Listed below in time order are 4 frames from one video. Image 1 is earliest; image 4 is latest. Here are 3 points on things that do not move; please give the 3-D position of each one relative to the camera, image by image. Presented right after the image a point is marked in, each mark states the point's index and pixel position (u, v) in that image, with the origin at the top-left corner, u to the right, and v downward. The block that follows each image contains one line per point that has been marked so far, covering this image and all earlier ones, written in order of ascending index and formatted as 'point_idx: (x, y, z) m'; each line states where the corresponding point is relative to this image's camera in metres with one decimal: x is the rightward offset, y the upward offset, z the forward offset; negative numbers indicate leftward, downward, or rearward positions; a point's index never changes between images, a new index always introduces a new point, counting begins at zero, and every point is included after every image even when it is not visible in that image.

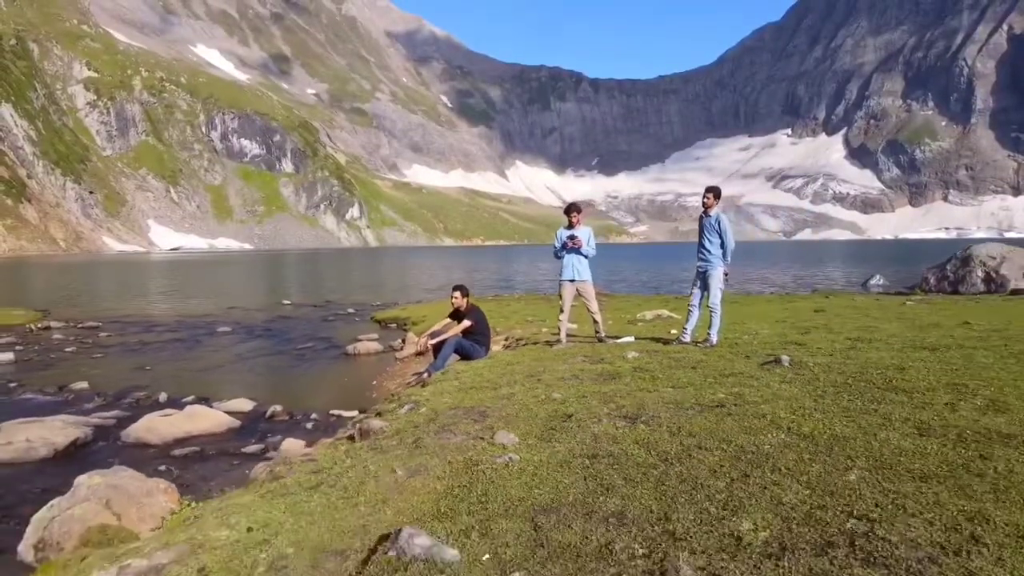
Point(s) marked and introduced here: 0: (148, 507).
0: (-7.5, -4.4, +13.7) m
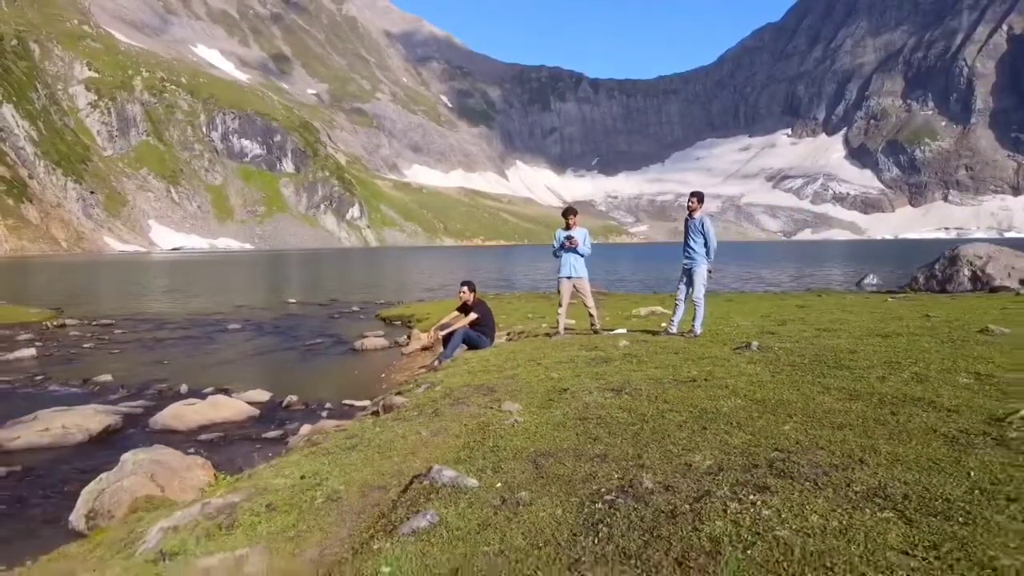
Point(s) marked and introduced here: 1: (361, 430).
0: (-7.4, -4.3, +15.3) m
1: (-2.8, -2.5, +12.0) m
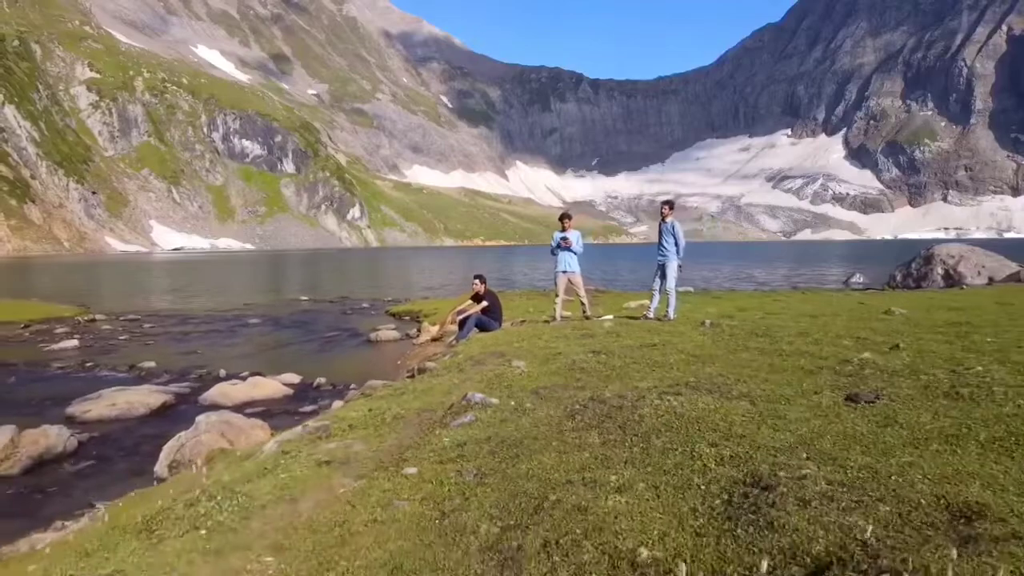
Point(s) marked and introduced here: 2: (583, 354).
0: (-7.3, -4.1, +18.7) m
1: (-2.7, -2.3, +15.4) m
2: (+1.5, -1.5, +16.0) m
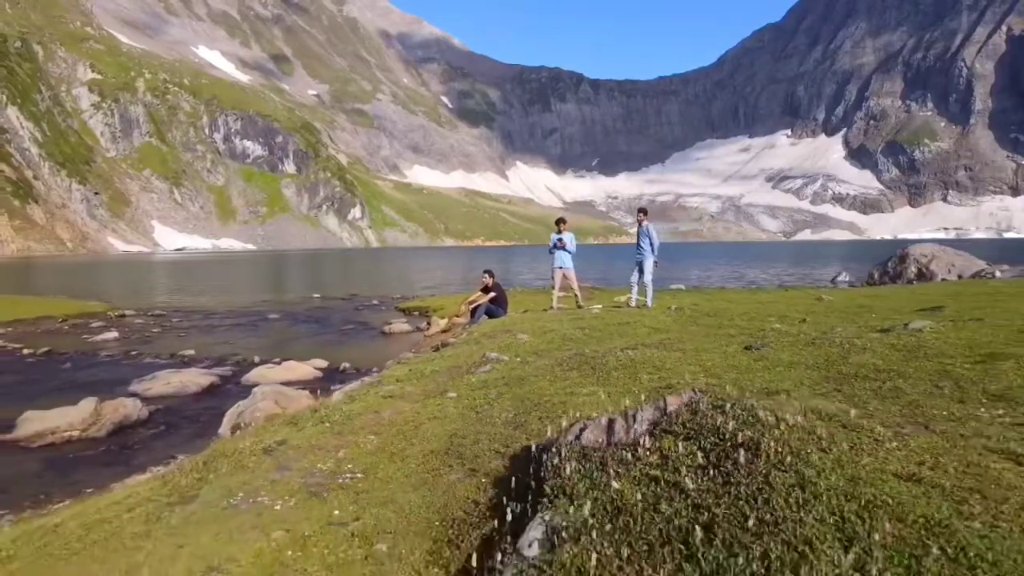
0: (-7.1, -3.9, +22.6) m
1: (-2.5, -2.0, +19.3) m
2: (+1.7, -1.3, +19.8) m
